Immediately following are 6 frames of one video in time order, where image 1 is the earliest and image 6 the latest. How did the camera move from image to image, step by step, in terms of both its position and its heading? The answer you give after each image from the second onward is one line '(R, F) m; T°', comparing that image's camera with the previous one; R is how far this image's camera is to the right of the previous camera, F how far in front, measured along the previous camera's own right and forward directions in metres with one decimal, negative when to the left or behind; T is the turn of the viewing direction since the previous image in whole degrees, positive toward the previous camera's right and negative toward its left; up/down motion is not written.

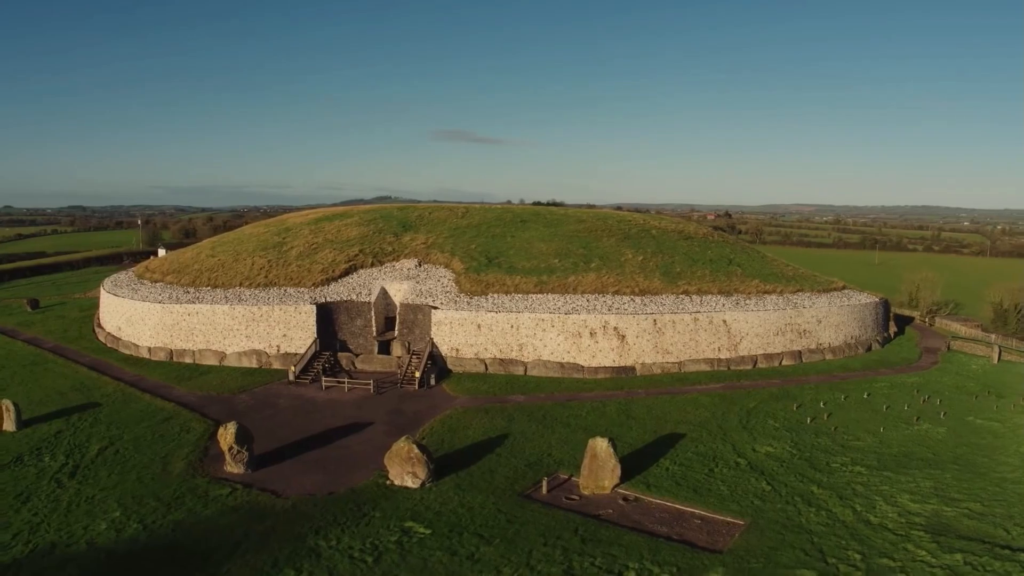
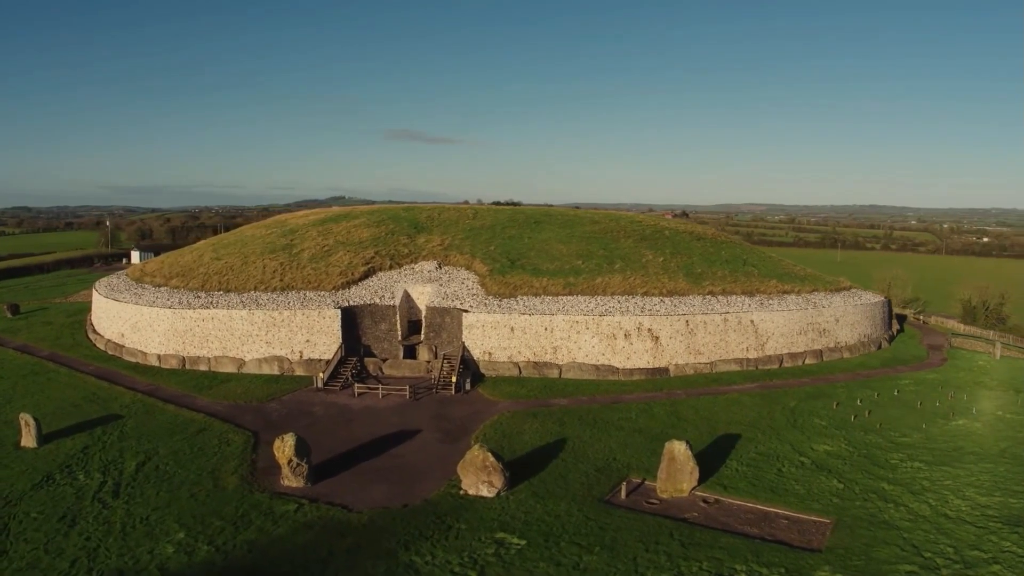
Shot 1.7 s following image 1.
(-3.3, +0.4) m; +4°
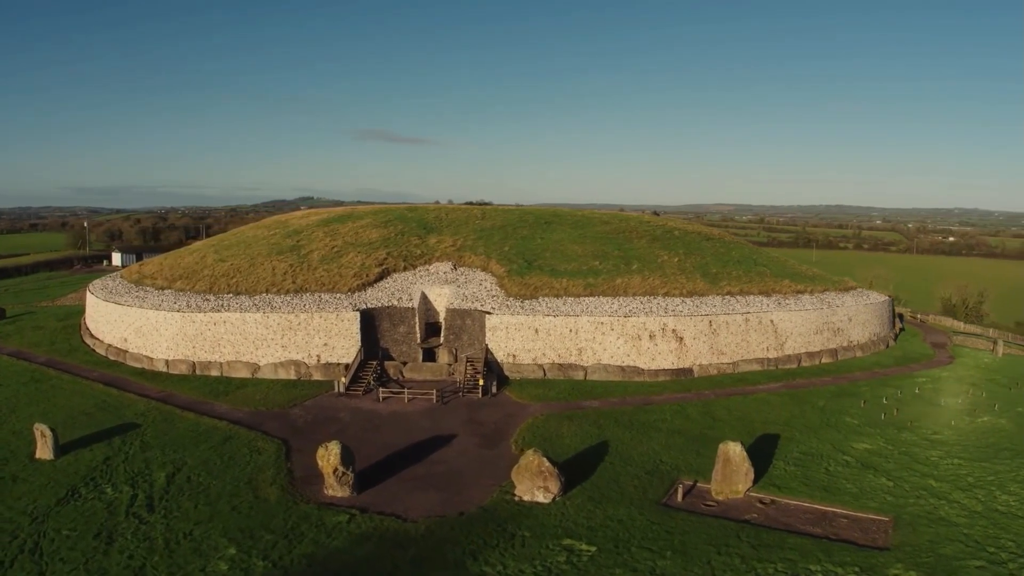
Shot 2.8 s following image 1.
(-2.3, +0.4) m; +3°
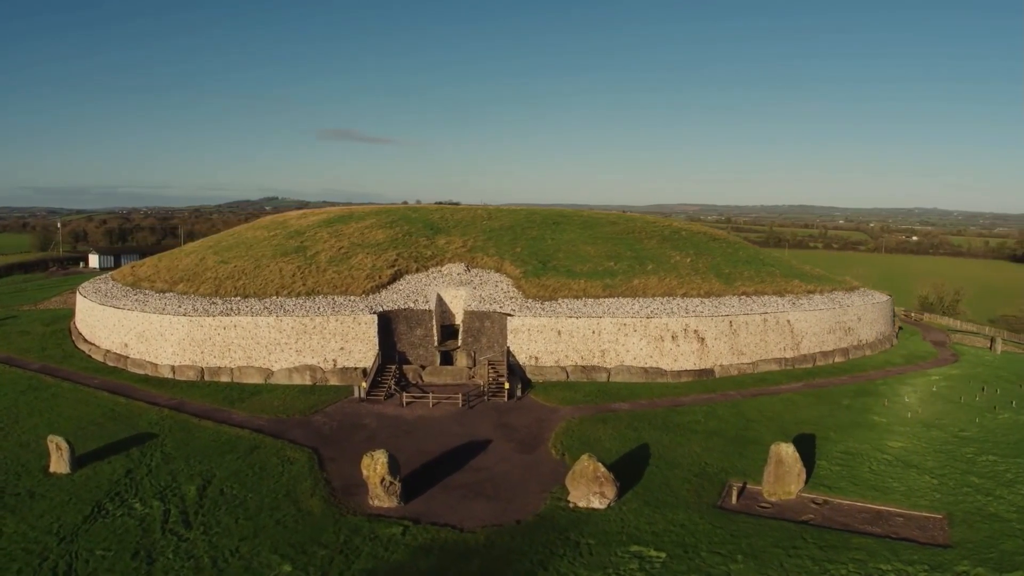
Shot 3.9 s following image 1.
(-2.3, +0.4) m; +3°
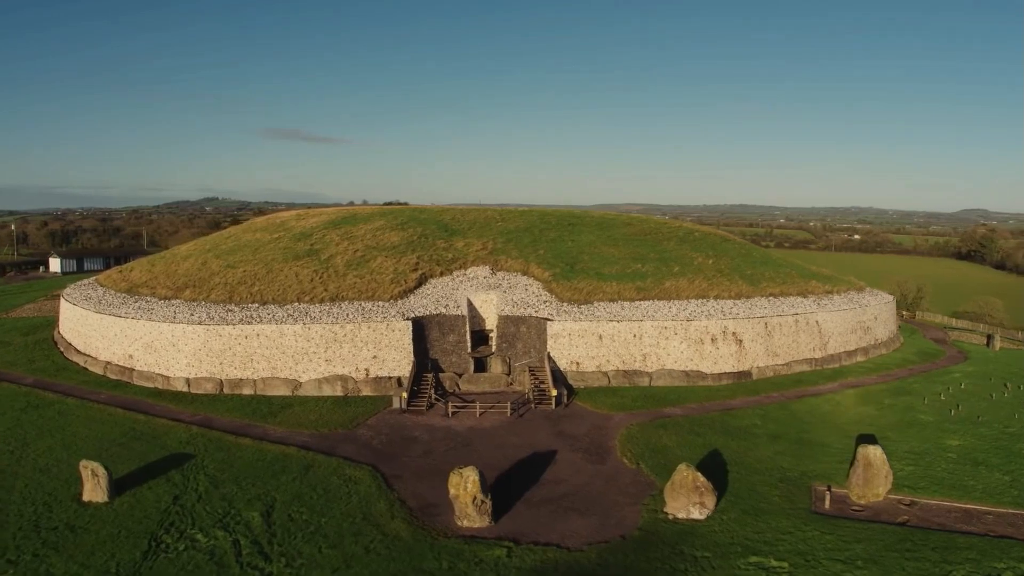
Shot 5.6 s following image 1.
(-3.8, +1.0) m; +5°
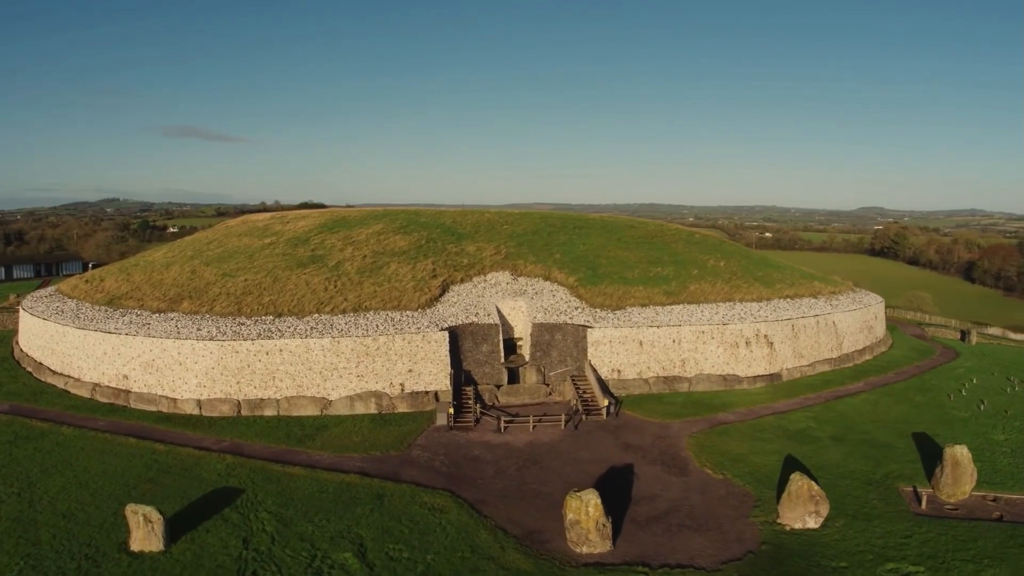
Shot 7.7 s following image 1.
(-4.7, +1.4) m; +7°
